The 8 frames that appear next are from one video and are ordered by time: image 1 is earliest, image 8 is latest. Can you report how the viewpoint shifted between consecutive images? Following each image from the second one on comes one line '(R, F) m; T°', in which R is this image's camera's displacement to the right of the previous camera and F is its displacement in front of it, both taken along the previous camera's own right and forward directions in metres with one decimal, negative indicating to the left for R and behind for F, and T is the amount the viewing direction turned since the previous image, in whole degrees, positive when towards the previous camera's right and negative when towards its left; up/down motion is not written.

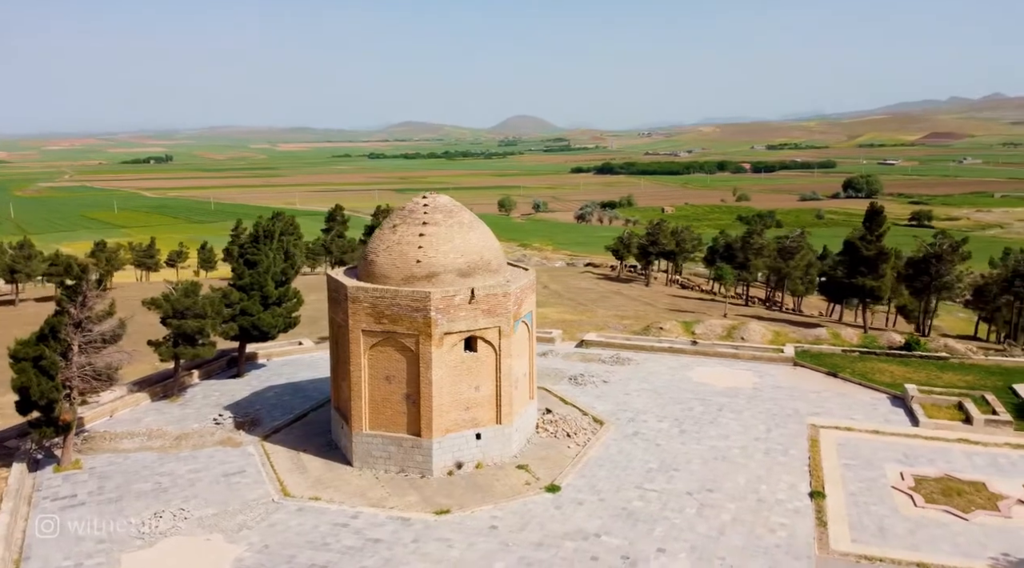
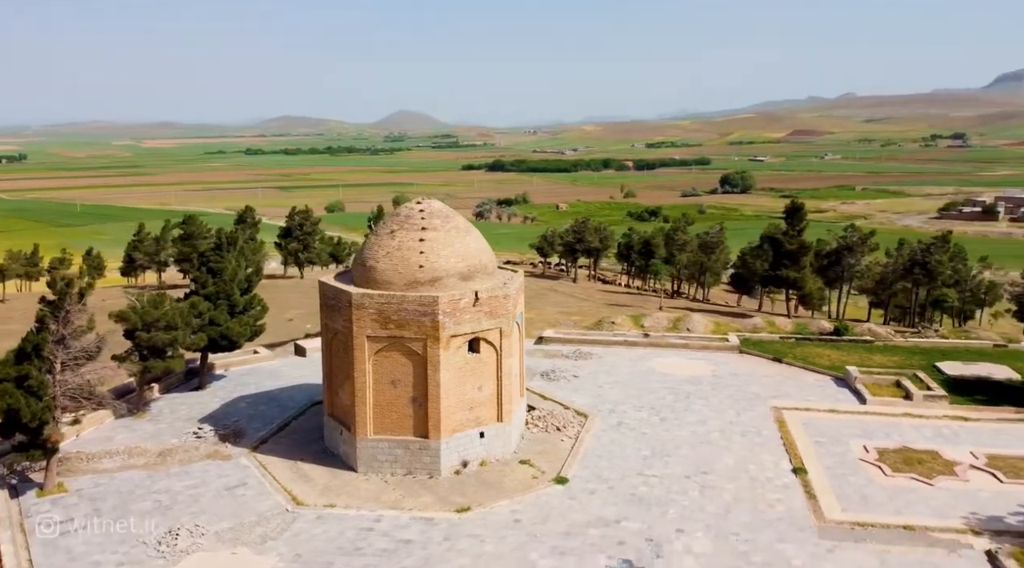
(-2.5, -0.4) m; +8°
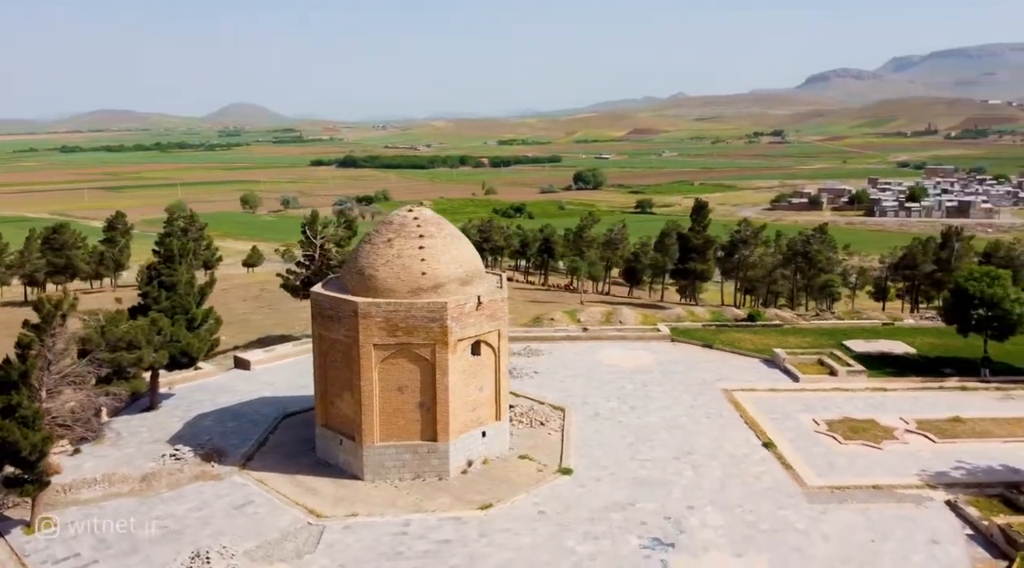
(-3.4, -0.4) m; +11°
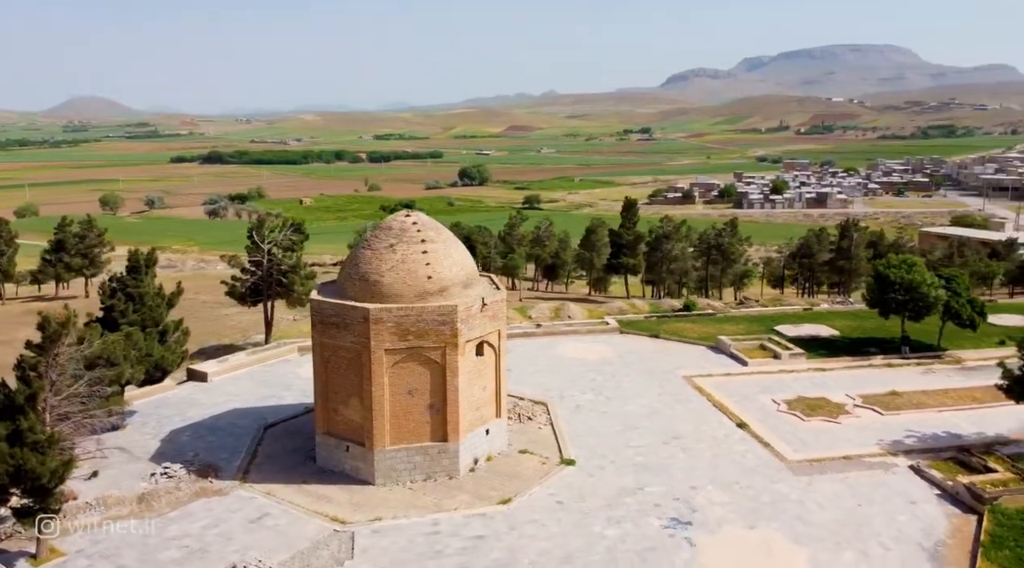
(-2.9, -0.4) m; +9°
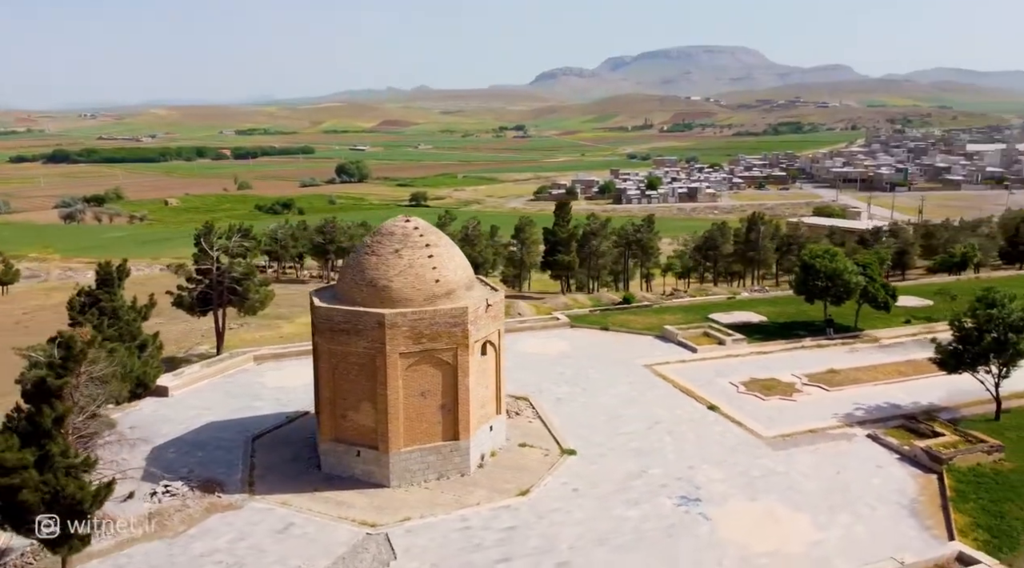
(-3.1, -0.5) m; +9°
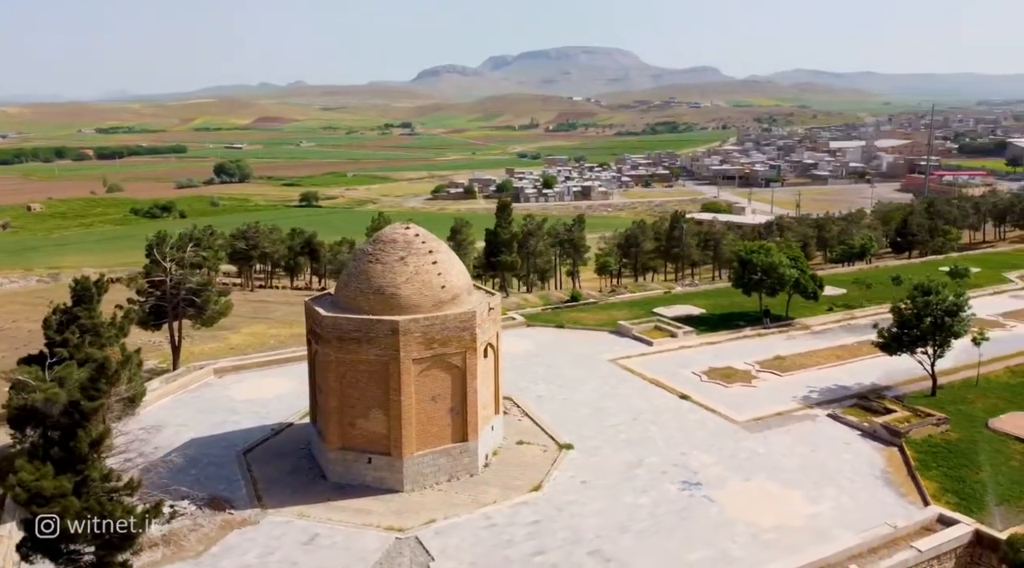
(-2.8, -0.4) m; +8°
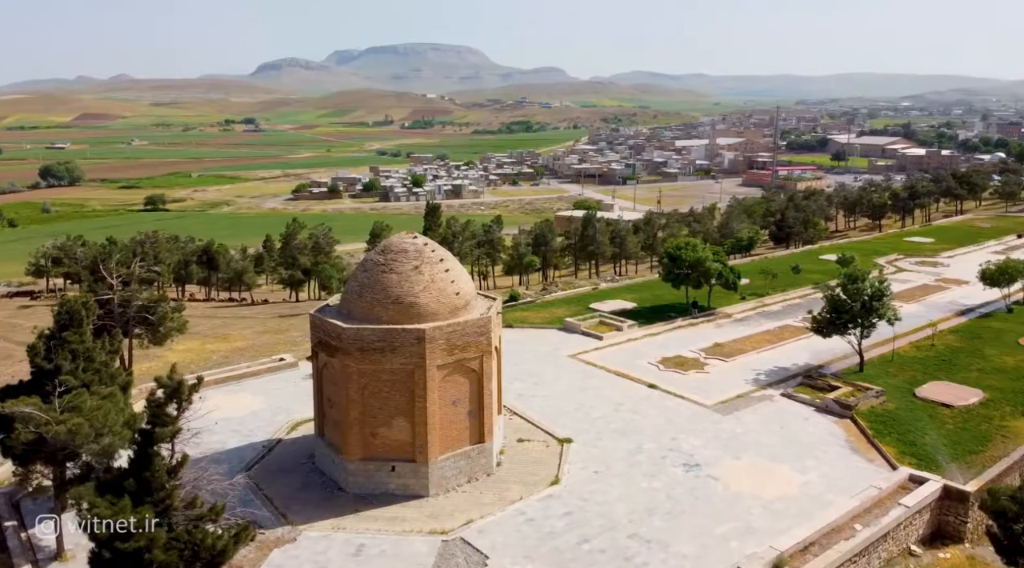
(-3.8, -0.4) m; +11°
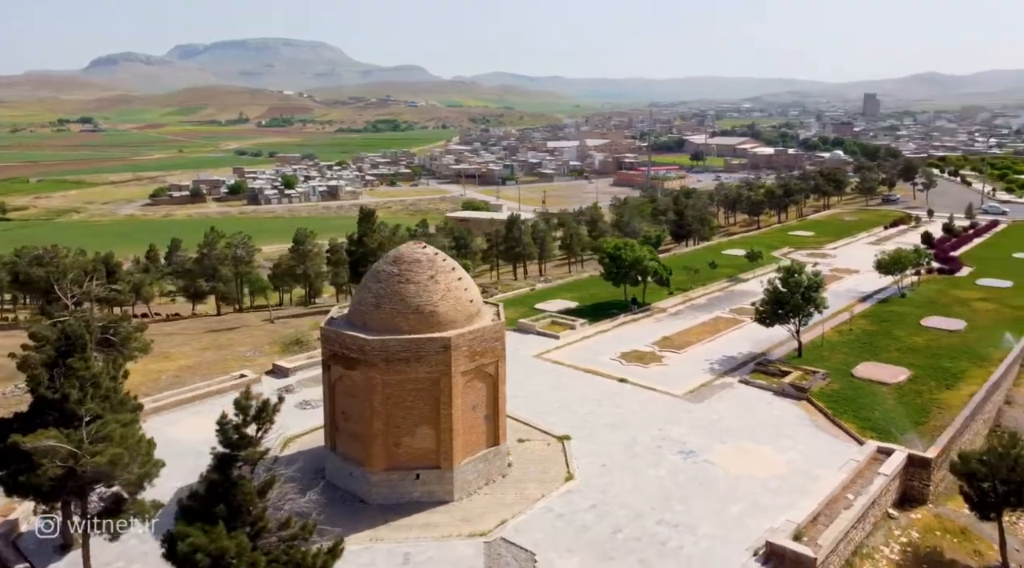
(-3.6, -0.3) m; +10°
